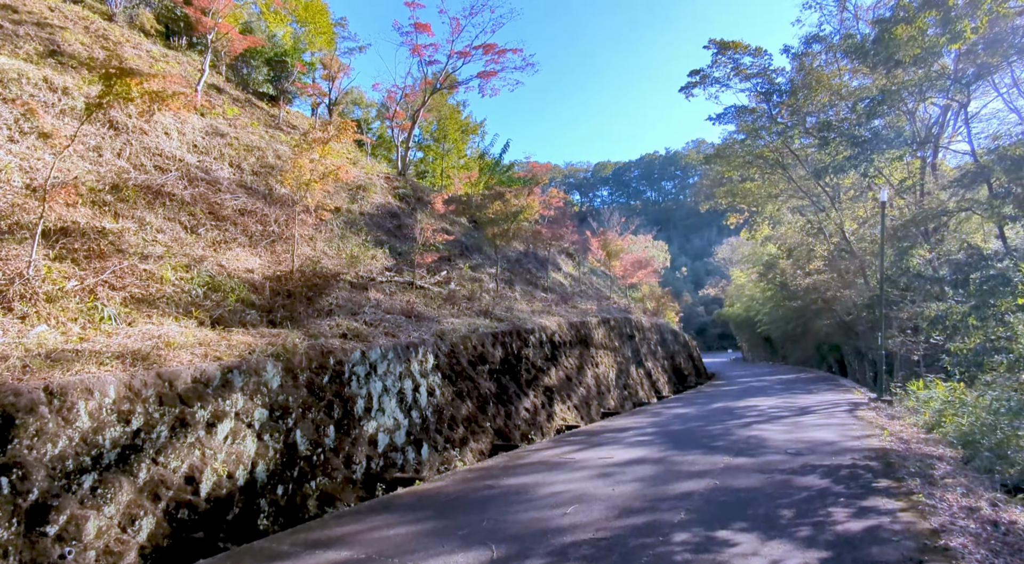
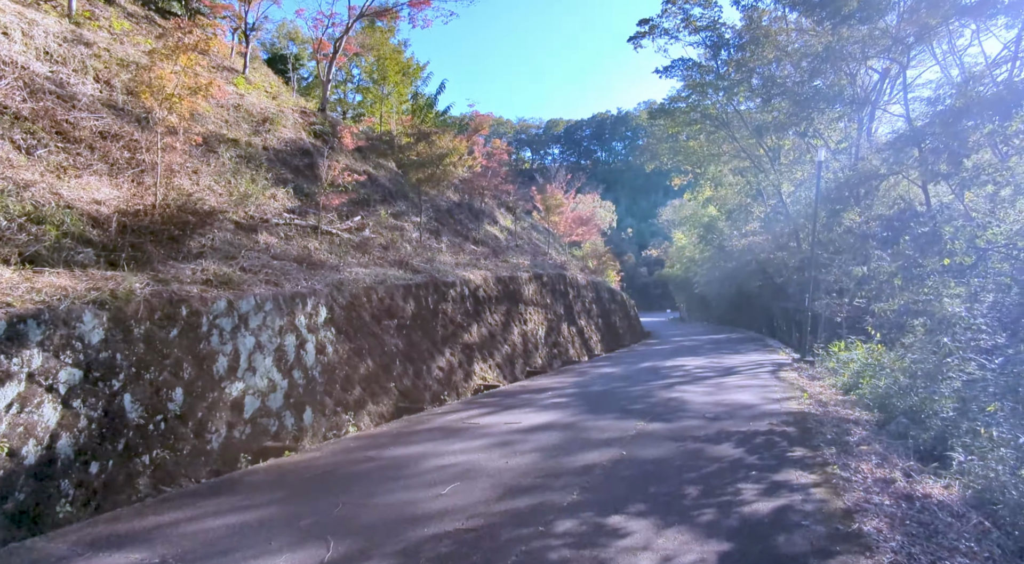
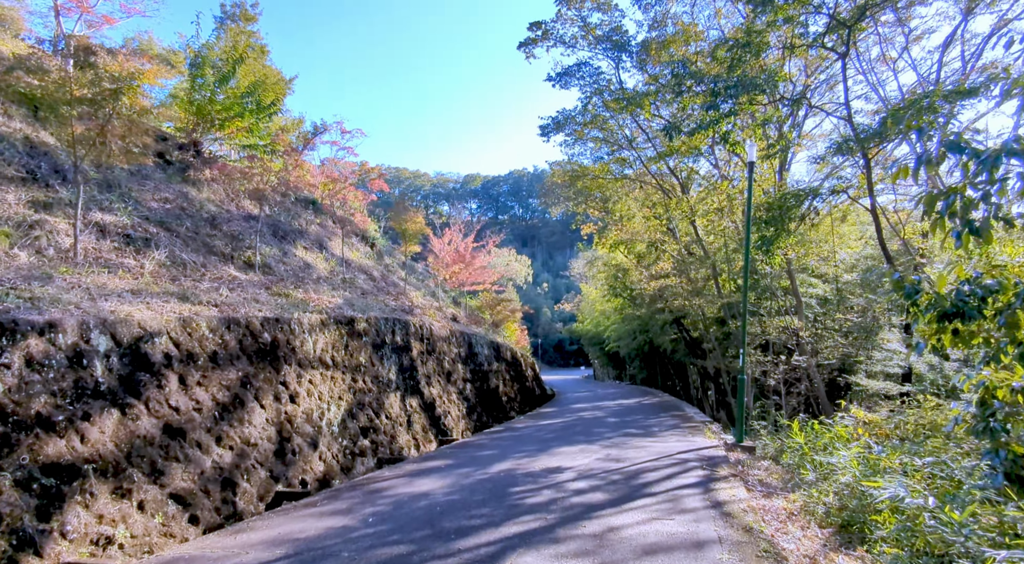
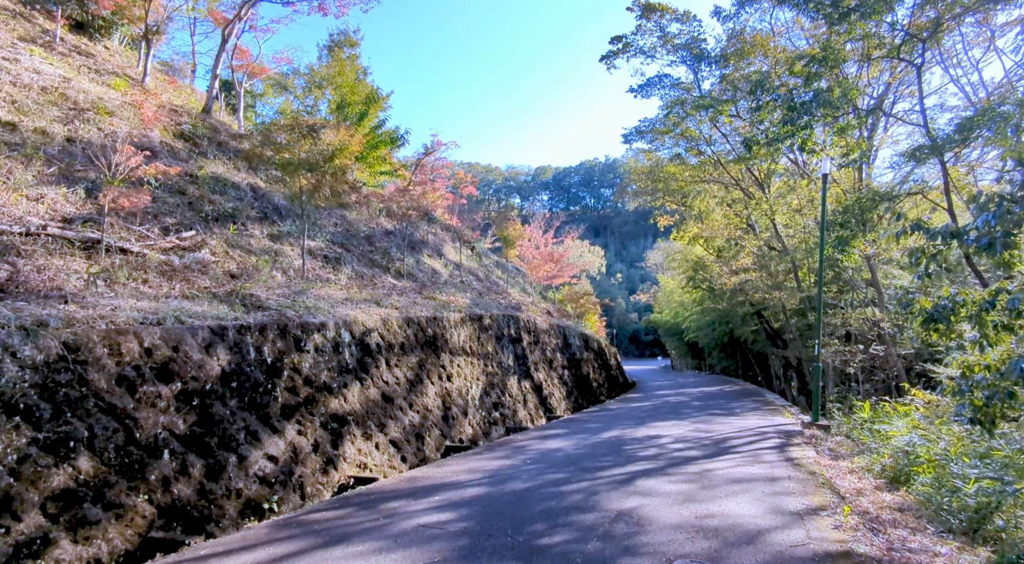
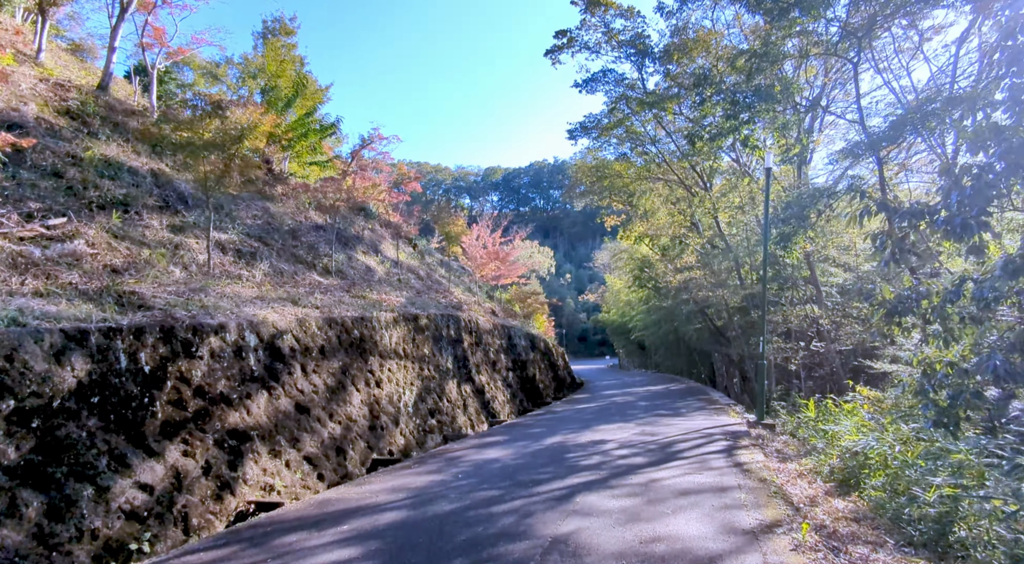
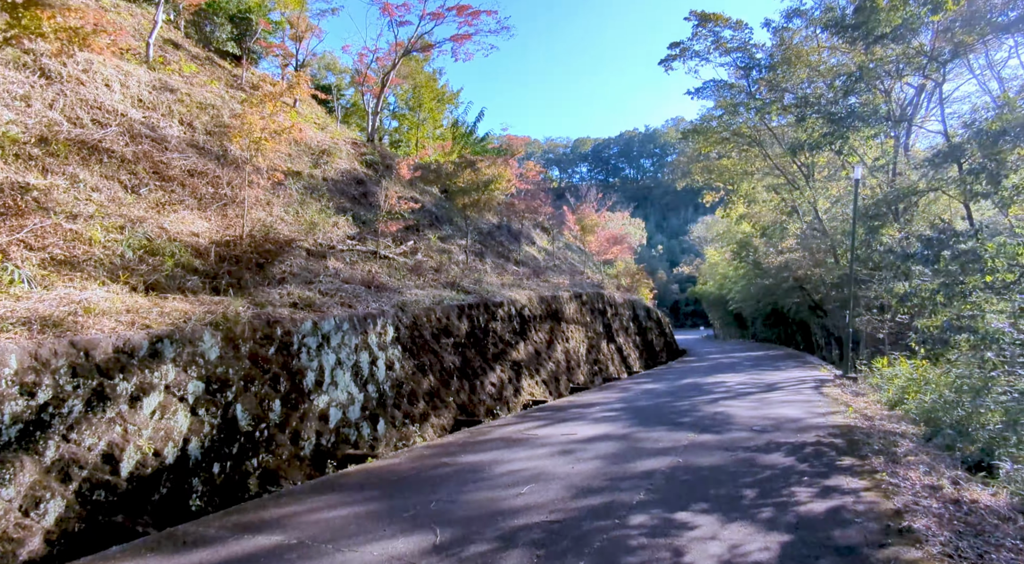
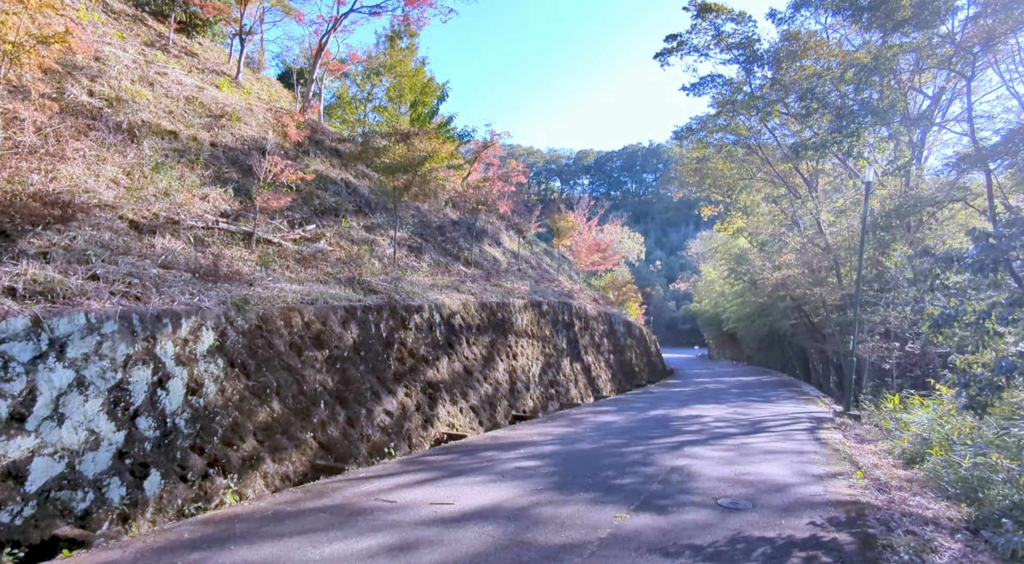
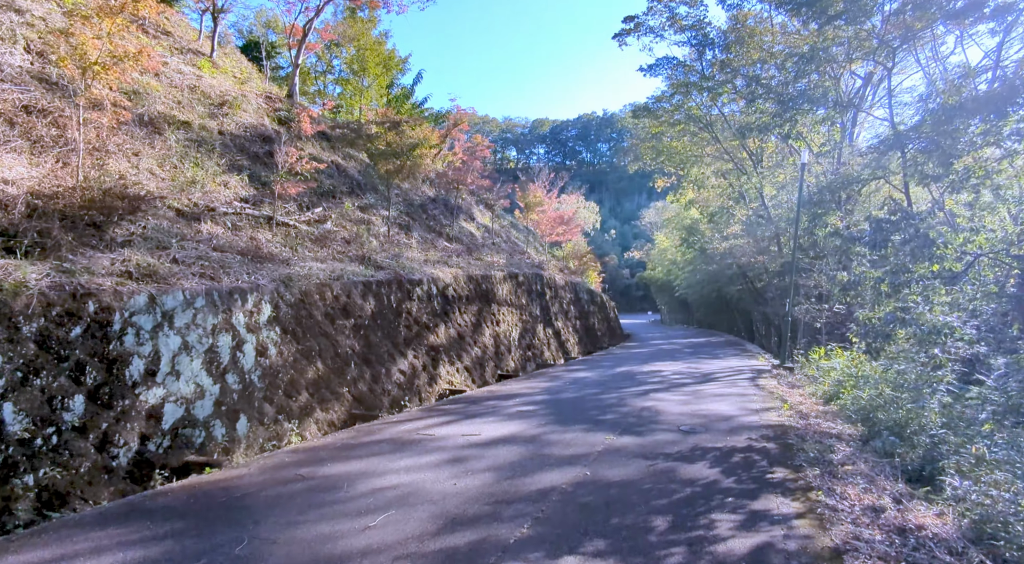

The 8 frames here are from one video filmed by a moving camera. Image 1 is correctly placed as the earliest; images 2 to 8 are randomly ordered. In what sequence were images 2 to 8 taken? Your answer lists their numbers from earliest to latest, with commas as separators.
6, 2, 8, 7, 4, 5, 3
